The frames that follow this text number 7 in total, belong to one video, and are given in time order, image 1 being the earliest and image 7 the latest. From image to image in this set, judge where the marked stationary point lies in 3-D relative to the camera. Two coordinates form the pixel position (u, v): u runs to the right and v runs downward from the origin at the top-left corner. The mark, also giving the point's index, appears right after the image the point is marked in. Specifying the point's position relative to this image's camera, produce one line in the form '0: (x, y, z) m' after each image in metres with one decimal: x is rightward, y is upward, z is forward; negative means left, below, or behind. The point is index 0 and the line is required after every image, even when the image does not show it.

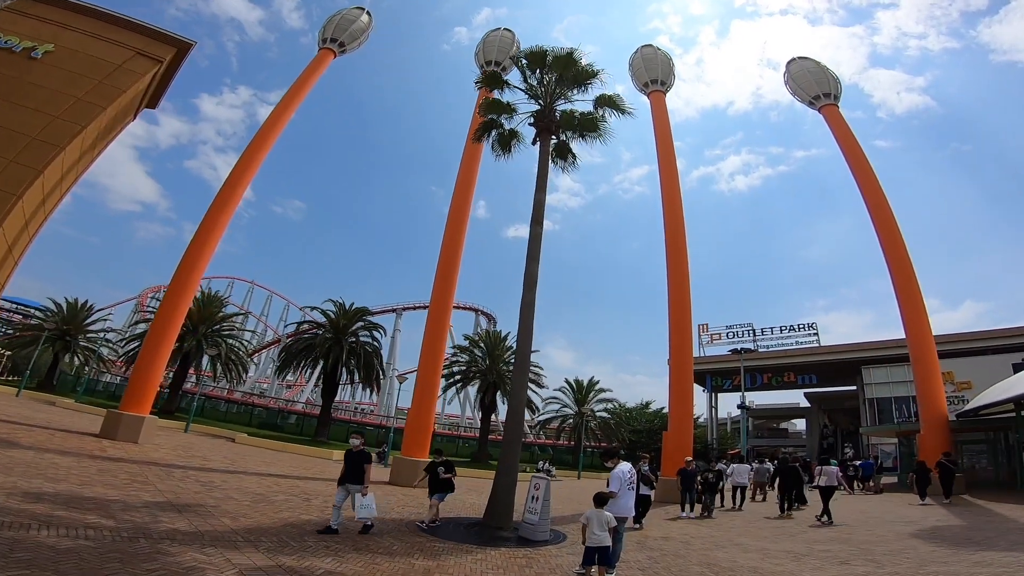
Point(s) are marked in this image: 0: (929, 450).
0: (+14.3, -5.6, +18.9) m
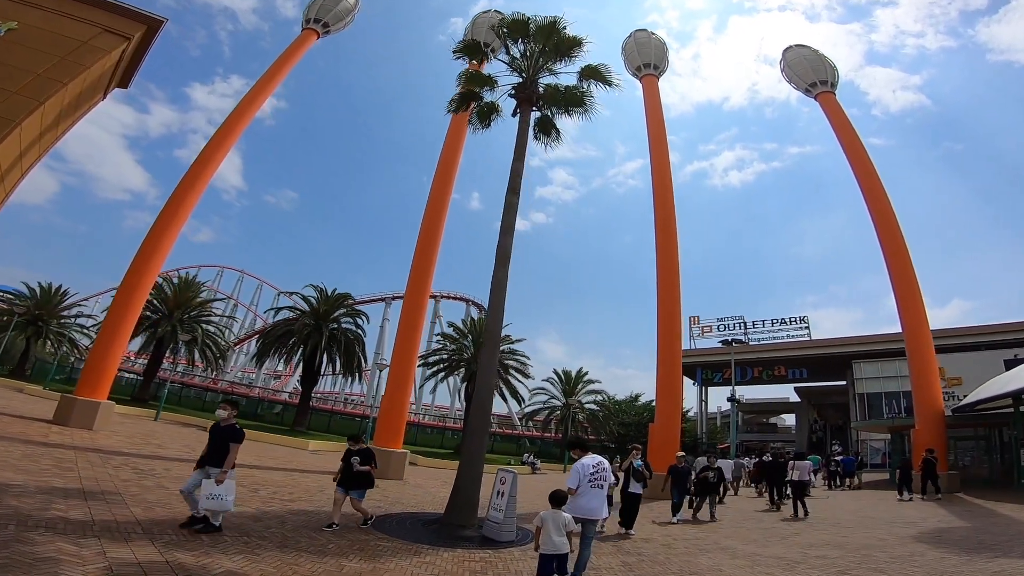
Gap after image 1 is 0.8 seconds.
0: (+13.6, -5.2, +18.3) m
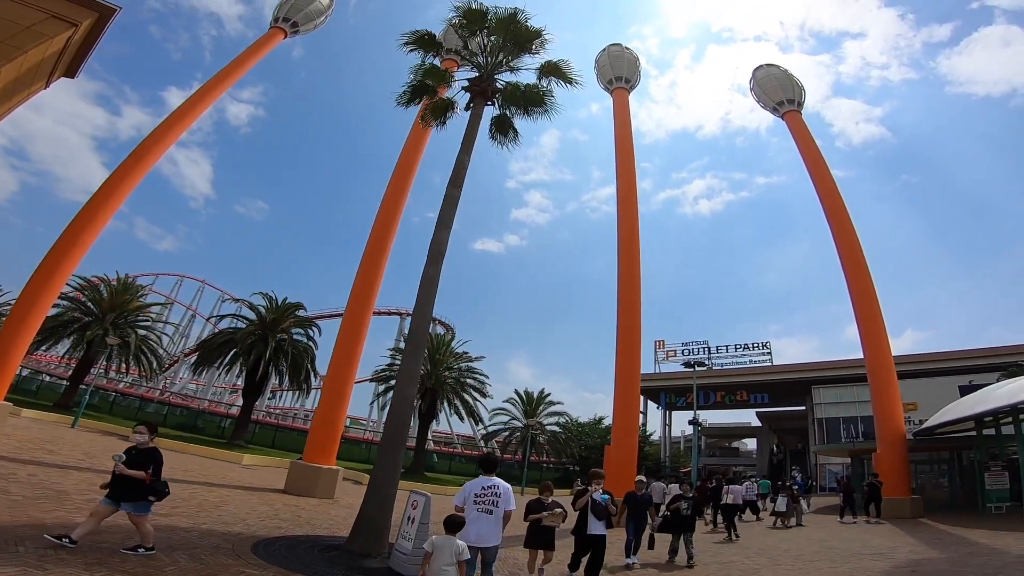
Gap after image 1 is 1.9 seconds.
0: (+11.9, -5.8, +17.6) m
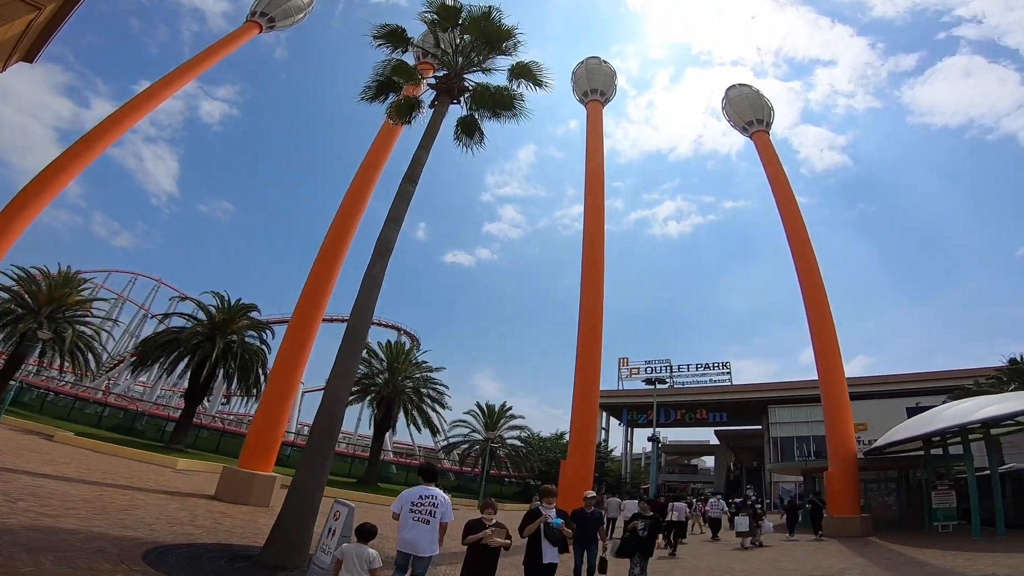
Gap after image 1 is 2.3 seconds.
0: (+10.3, -6.4, +17.6) m
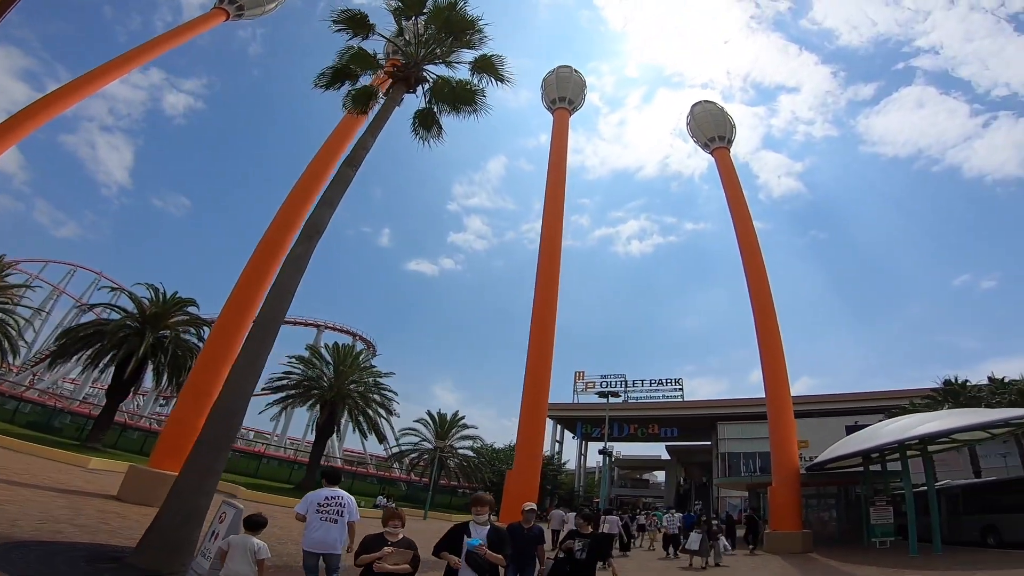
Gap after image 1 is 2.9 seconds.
0: (+8.5, -6.8, +17.5) m
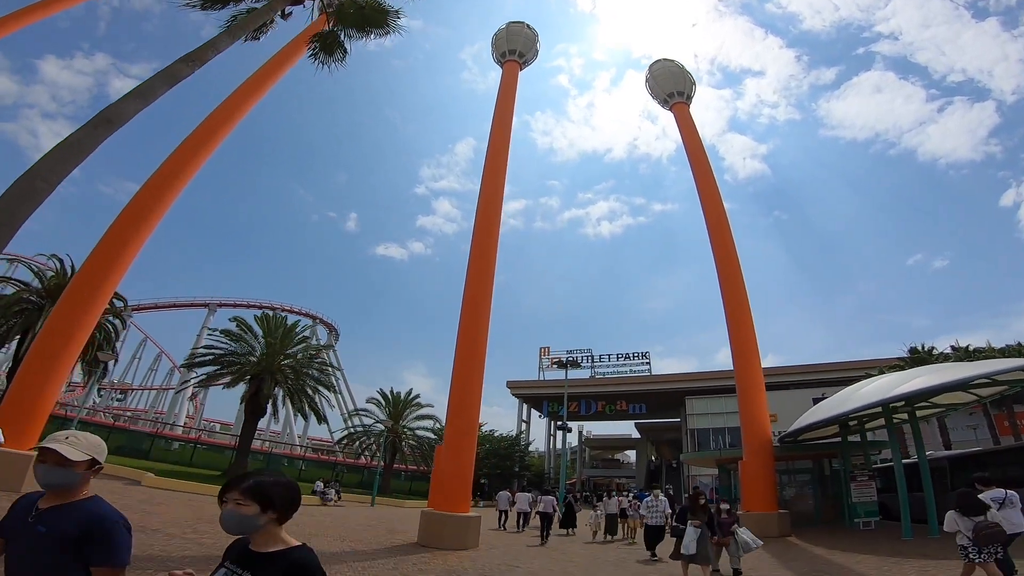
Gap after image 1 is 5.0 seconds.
0: (+6.8, -5.5, +15.6) m
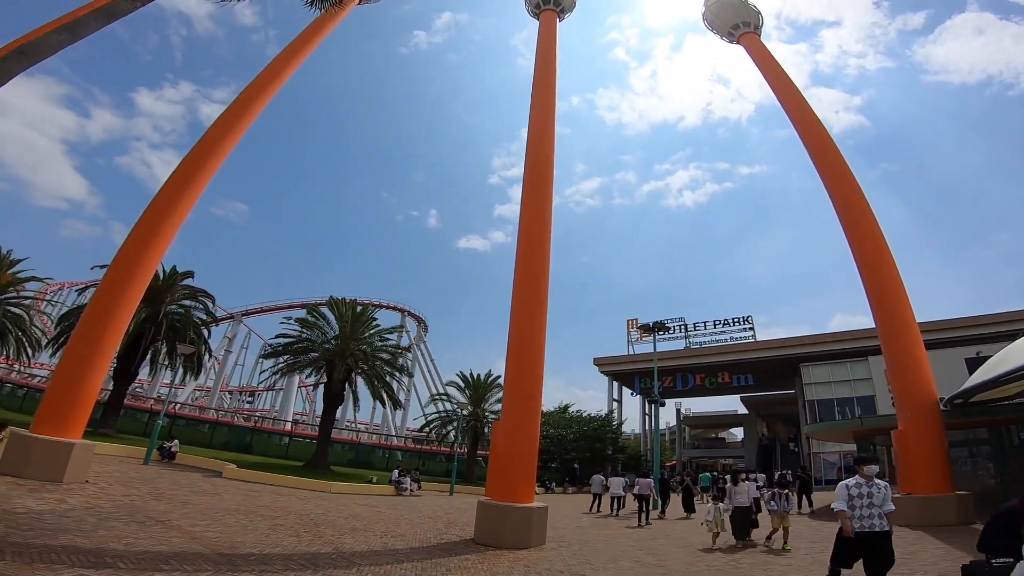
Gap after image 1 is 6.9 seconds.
0: (+8.7, -3.7, +12.2) m
